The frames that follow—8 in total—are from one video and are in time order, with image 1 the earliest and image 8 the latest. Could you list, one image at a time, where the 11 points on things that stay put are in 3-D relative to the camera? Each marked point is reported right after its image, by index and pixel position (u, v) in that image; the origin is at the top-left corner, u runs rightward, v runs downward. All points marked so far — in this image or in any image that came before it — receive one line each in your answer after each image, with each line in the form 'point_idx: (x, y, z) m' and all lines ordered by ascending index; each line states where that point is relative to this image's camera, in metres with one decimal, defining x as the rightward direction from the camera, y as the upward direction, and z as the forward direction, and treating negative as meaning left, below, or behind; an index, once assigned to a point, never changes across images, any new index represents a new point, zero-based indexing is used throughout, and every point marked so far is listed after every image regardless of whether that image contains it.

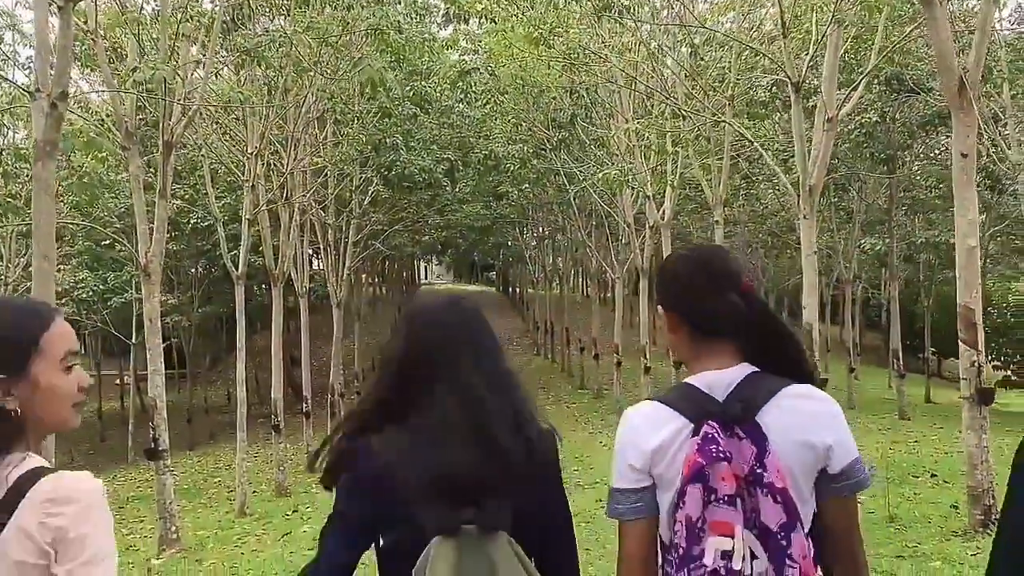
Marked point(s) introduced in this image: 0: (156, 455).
0: (-3.0, -1.4, +8.4) m
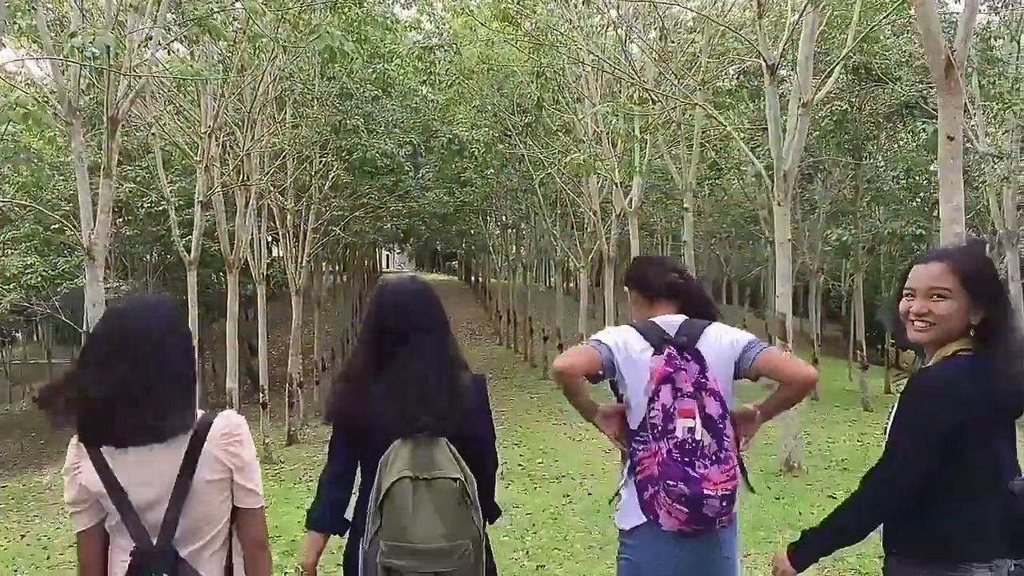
0: (-3.3, -1.3, +7.9) m
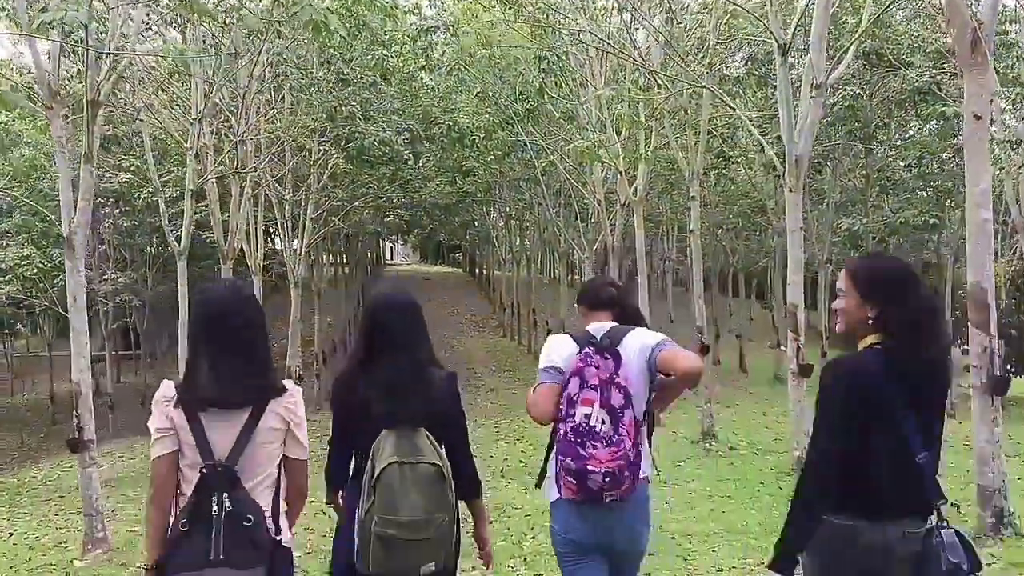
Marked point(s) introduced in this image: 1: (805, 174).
0: (-3.3, -1.2, +7.6) m
1: (+2.6, +1.0, +8.8) m
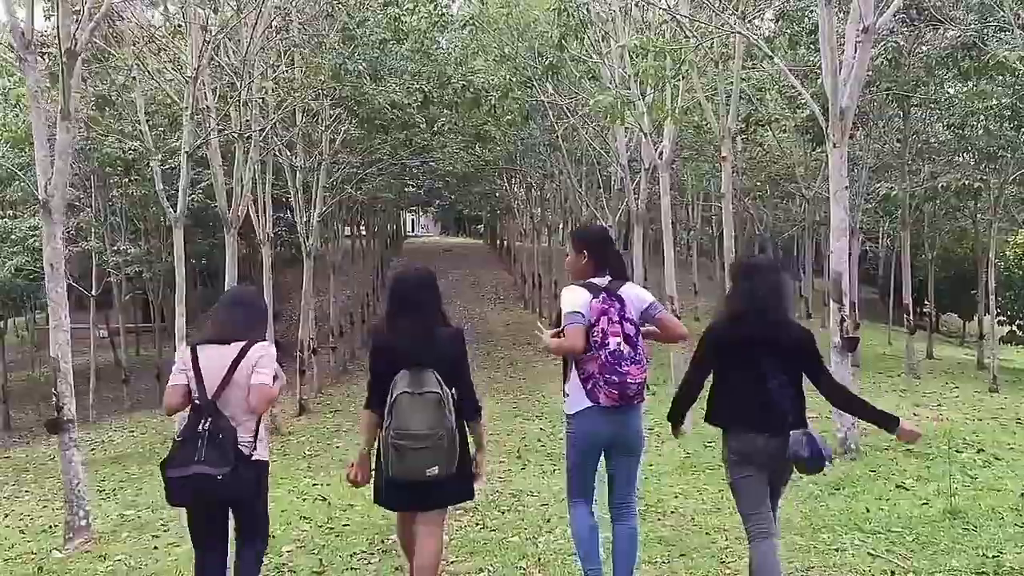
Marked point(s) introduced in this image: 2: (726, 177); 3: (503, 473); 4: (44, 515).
0: (-3.2, -1.0, +7.1) m
1: (+2.7, +1.3, +8.0) m
2: (+3.5, +1.8, +16.2) m
3: (-0.1, -1.7, +9.1) m
4: (-4.6, -2.2, +9.8) m
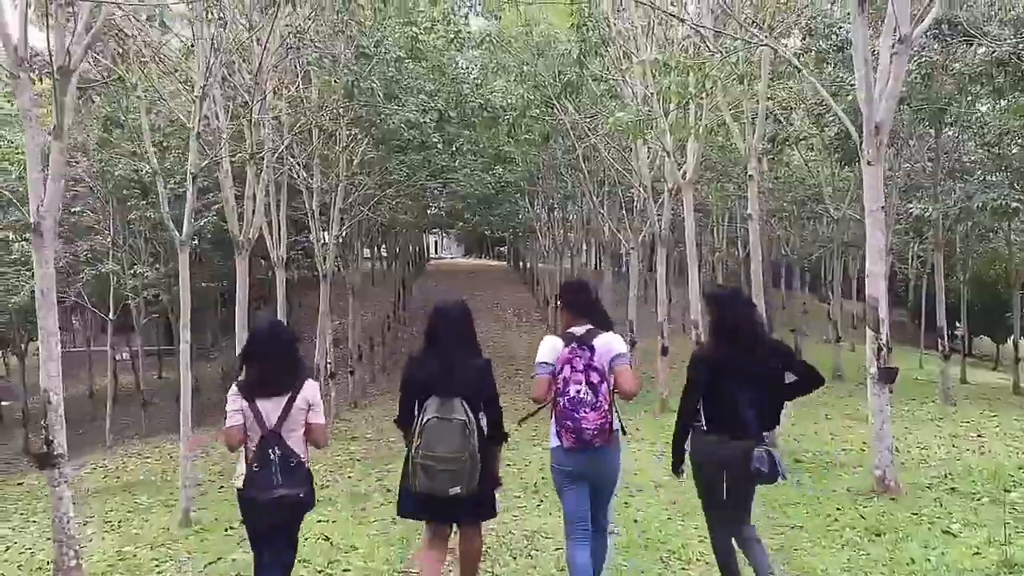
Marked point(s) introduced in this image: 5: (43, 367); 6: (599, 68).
0: (-3.1, -1.2, +6.7) m
1: (+2.8, +1.1, +7.6) m
2: (+3.8, +1.4, +15.8) m
3: (+0.1, -1.9, +8.7) m
4: (-4.4, -2.5, +9.5) m
5: (-3.1, -0.5, +6.7) m
6: (+1.3, +3.2, +14.8) m
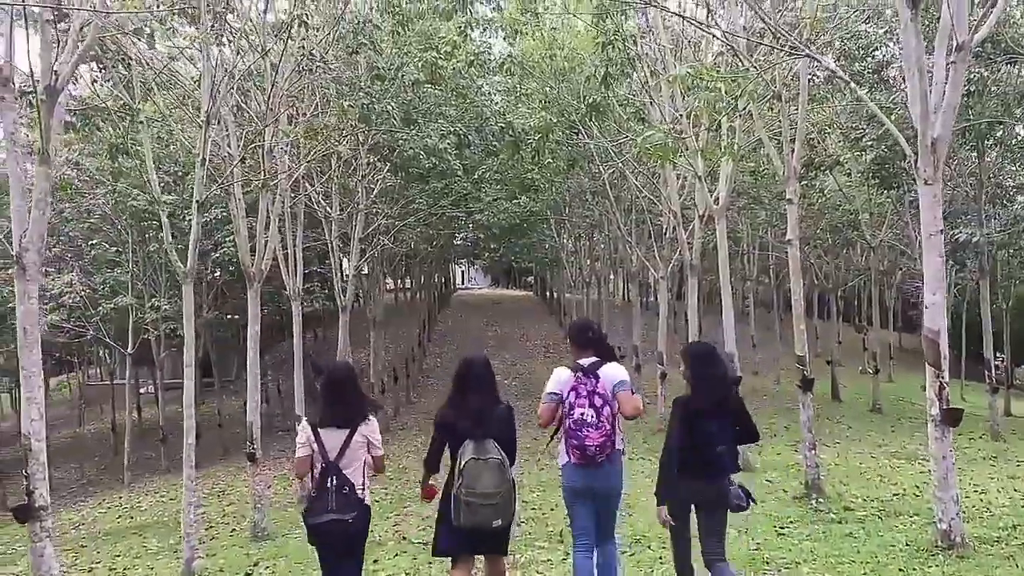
0: (-2.9, -1.4, +6.2) m
1: (+3.0, +0.9, +6.9) m
2: (+4.1, +1.0, +15.1) m
3: (+0.2, -2.2, +8.0) m
4: (-4.2, -2.8, +8.9) m
5: (-3.0, -0.8, +6.1) m
6: (+1.6, +2.8, +14.3) m
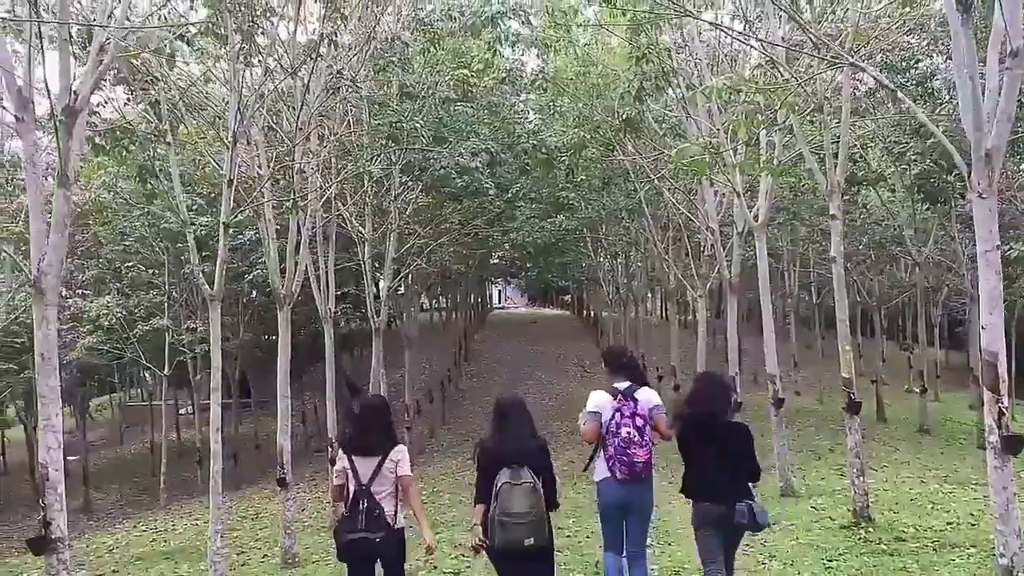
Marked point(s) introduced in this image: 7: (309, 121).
0: (-2.8, -1.5, +6.0) m
1: (+3.2, +0.7, +6.6) m
2: (+4.6, +0.7, +14.7) m
3: (+0.5, -2.3, +7.7) m
4: (-3.9, -3.0, +8.8) m
5: (-2.8, -0.9, +6.0) m
6: (+2.1, +2.5, +14.0) m
7: (-2.3, +1.9, +11.5) m
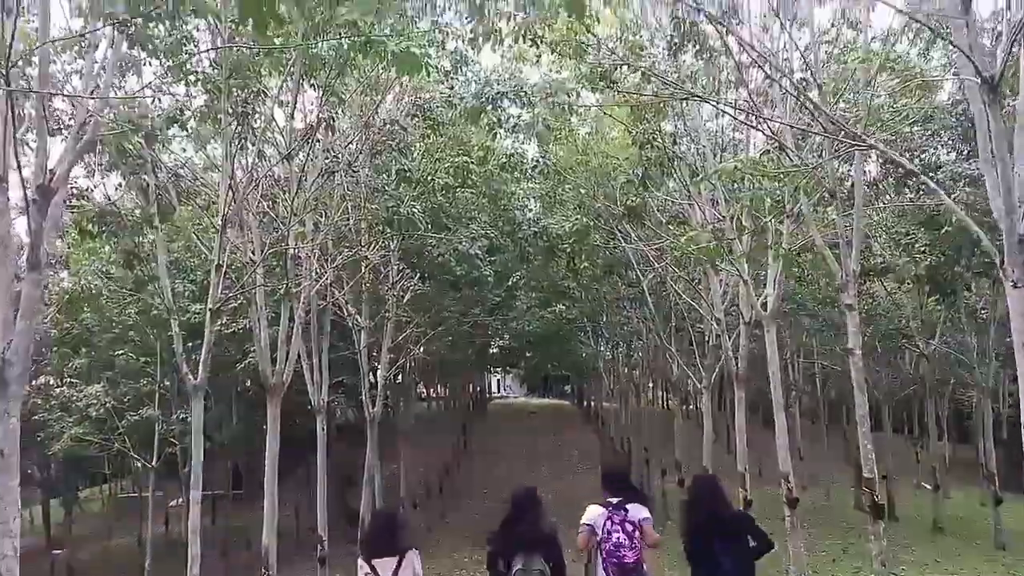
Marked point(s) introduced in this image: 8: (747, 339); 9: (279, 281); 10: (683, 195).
0: (-2.8, -2.0, +5.4) m
1: (+3.2, +0.2, +6.2) m
2: (+4.6, -0.6, +14.3) m
3: (+0.5, -3.0, +7.1) m
4: (-3.9, -3.7, +8.0) m
5: (-2.8, -1.4, +5.5) m
6: (+2.1, +1.3, +13.8) m
7: (-2.3, +0.9, +11.3) m
8: (+3.3, -0.7, +14.3) m
9: (-2.7, 0.0, +11.6) m
10: (+2.3, +1.2, +13.5) m
